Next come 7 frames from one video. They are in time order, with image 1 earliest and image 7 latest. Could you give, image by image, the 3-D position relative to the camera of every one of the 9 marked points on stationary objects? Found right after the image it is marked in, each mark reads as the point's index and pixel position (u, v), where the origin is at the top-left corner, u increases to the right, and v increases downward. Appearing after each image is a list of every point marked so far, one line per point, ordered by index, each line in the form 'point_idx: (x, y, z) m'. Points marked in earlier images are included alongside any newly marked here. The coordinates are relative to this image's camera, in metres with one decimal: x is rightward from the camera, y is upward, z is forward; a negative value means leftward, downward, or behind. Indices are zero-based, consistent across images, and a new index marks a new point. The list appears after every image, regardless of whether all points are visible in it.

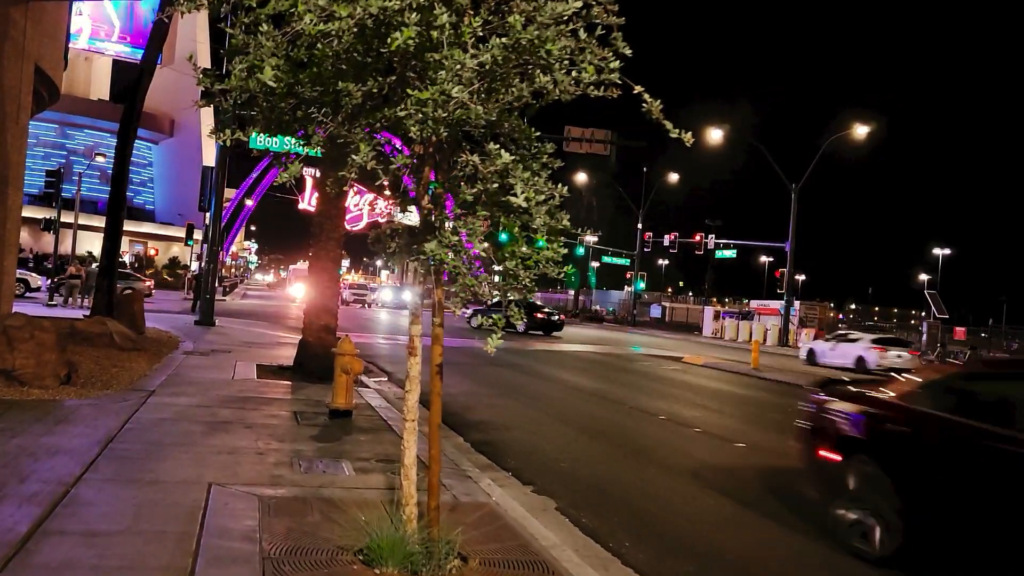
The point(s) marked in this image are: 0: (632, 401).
0: (+2.3, -2.2, +14.8) m
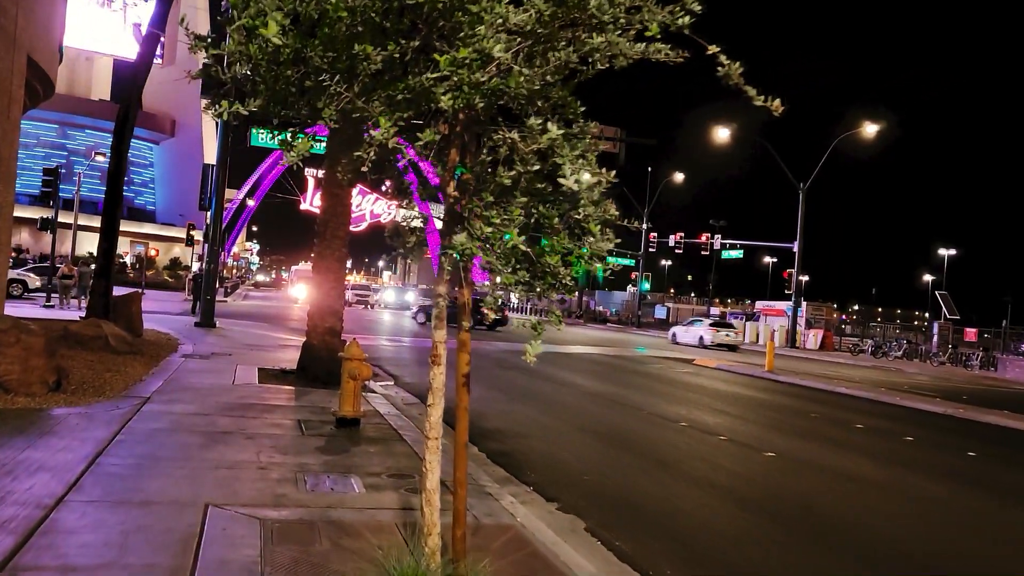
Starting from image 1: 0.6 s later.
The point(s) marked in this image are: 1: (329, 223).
0: (+2.5, -2.2, +14.3) m
1: (-3.1, +1.1, +13.2) m
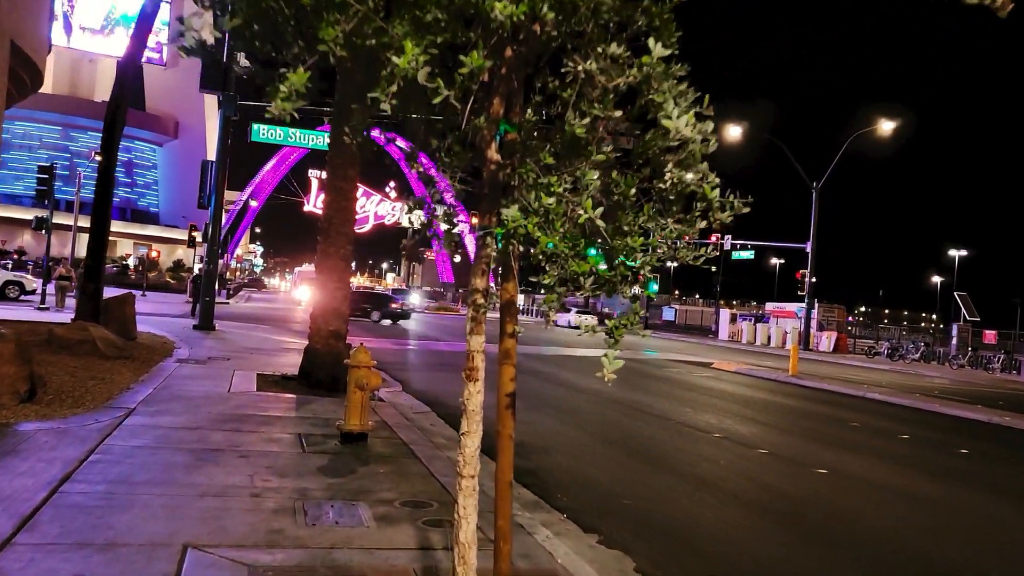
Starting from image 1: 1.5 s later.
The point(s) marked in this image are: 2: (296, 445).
0: (+2.8, -2.2, +13.3) m
1: (-2.8, +1.1, +12.3) m
2: (-2.1, -1.5, +7.6) m
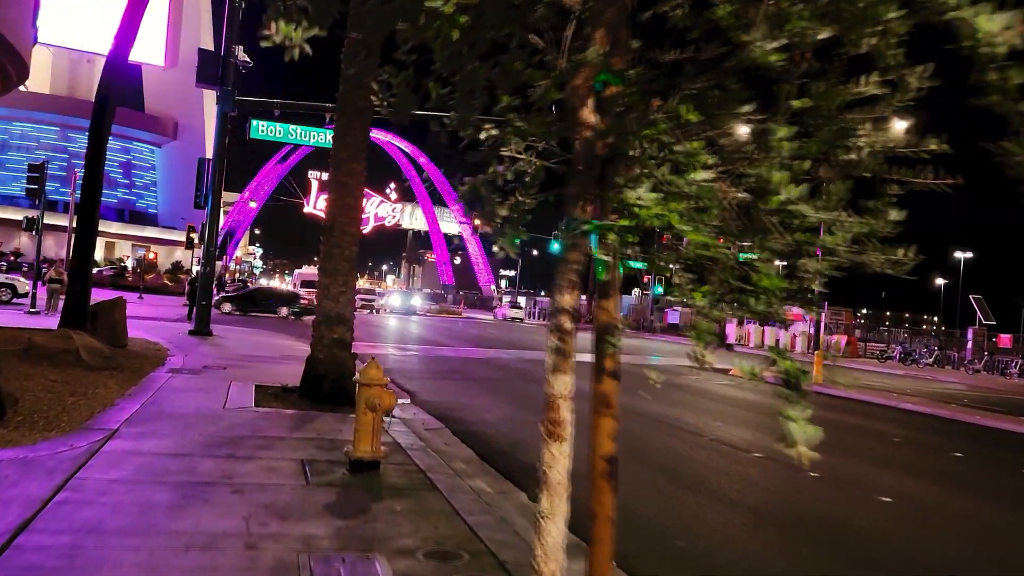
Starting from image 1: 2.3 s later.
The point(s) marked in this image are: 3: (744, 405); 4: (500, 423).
0: (+3.1, -2.3, +12.4) m
1: (-2.6, +1.0, +11.3) m
2: (-1.8, -1.6, +6.6) m
3: (+4.8, -2.5, +16.1) m
4: (-0.2, -2.0, +11.3) m
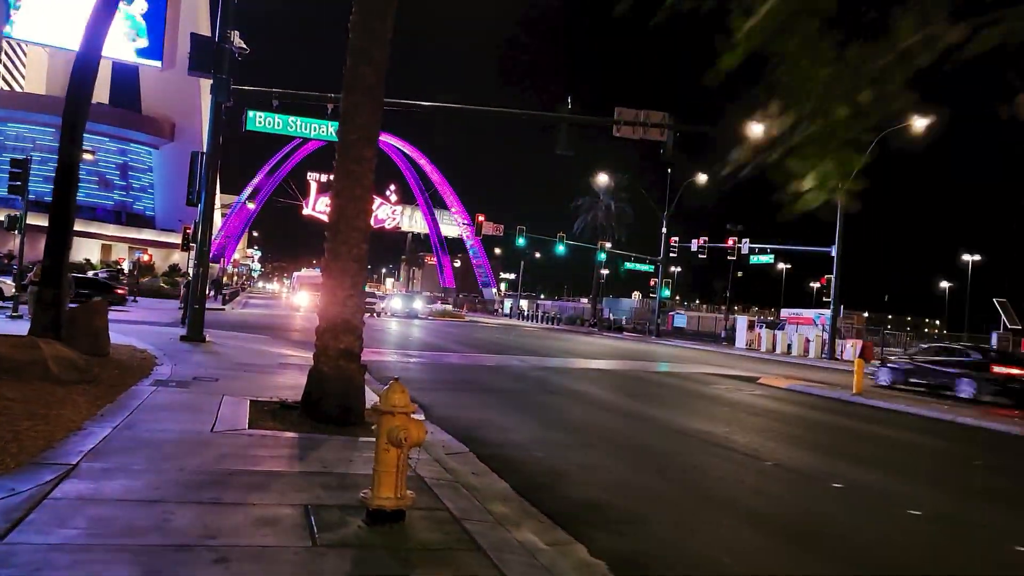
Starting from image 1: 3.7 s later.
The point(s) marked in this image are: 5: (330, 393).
0: (+3.5, -2.3, +10.9) m
1: (-2.1, +1.0, +9.9) m
2: (-1.4, -1.6, +5.2) m
3: (+5.2, -2.5, +14.6) m
4: (+0.3, -2.0, +9.9) m
5: (-2.3, -1.4, +9.9) m
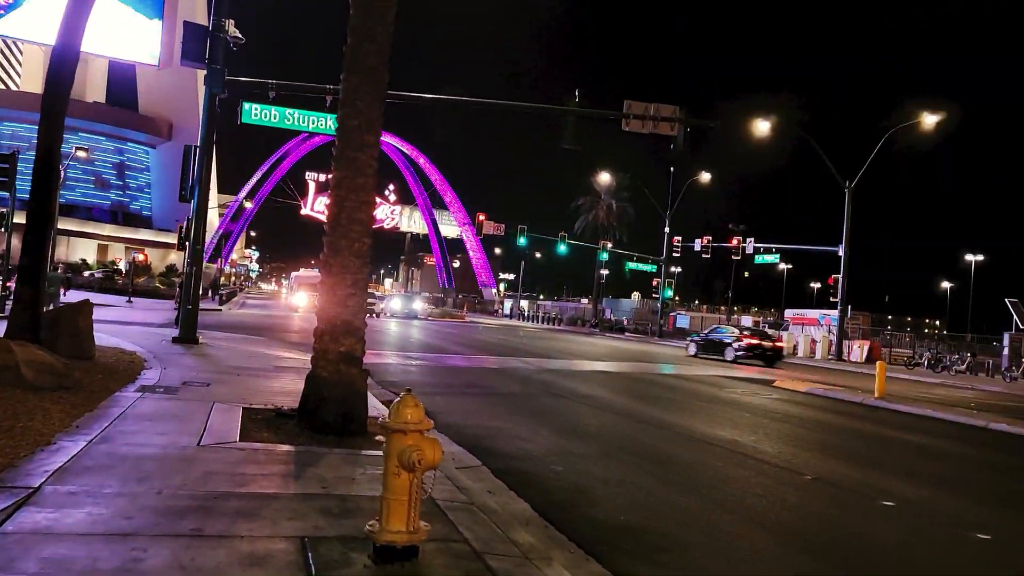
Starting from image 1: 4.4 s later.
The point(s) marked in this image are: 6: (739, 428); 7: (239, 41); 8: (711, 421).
0: (+3.7, -2.3, +10.1) m
1: (-2.0, +1.0, +9.1) m
2: (-1.2, -1.6, +4.4) m
3: (+5.4, -2.5, +13.8) m
4: (+0.4, -2.0, +9.1) m
5: (-2.2, -1.3, +9.1) m
6: (+3.7, -2.3, +12.5) m
7: (-6.9, +6.3, +19.7) m
8: (+3.4, -2.3, +13.1) m
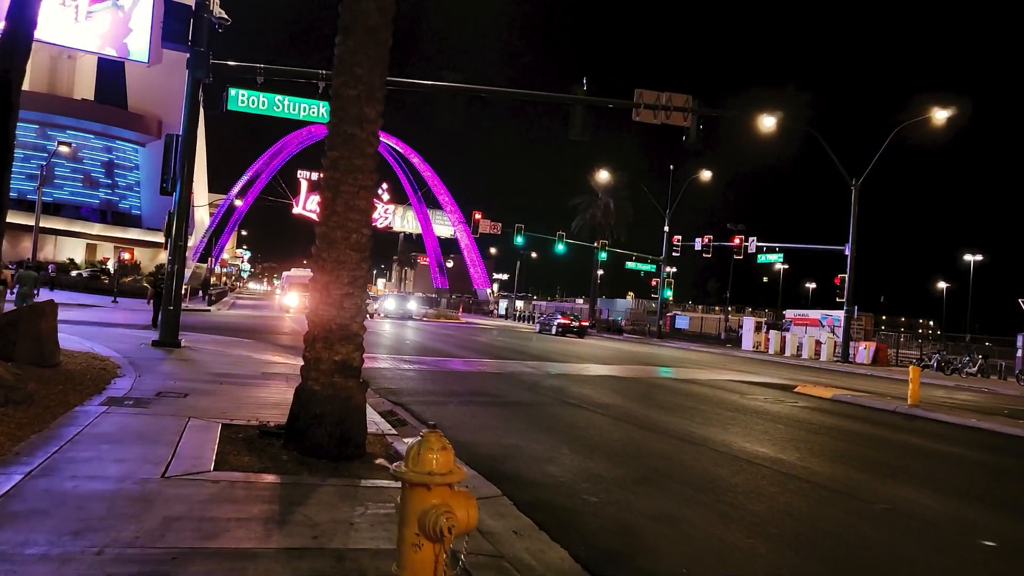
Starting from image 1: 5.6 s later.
0: (+3.9, -2.3, +8.9) m
1: (-1.7, +1.1, +7.8) m
2: (-0.9, -1.6, +3.1) m
3: (+5.6, -2.5, +12.6) m
4: (+0.7, -2.0, +7.8) m
5: (-1.9, -1.3, +7.8) m
6: (+3.9, -2.3, +11.3) m
7: (-6.8, +6.3, +18.3) m
8: (+3.6, -2.2, +11.8) m
